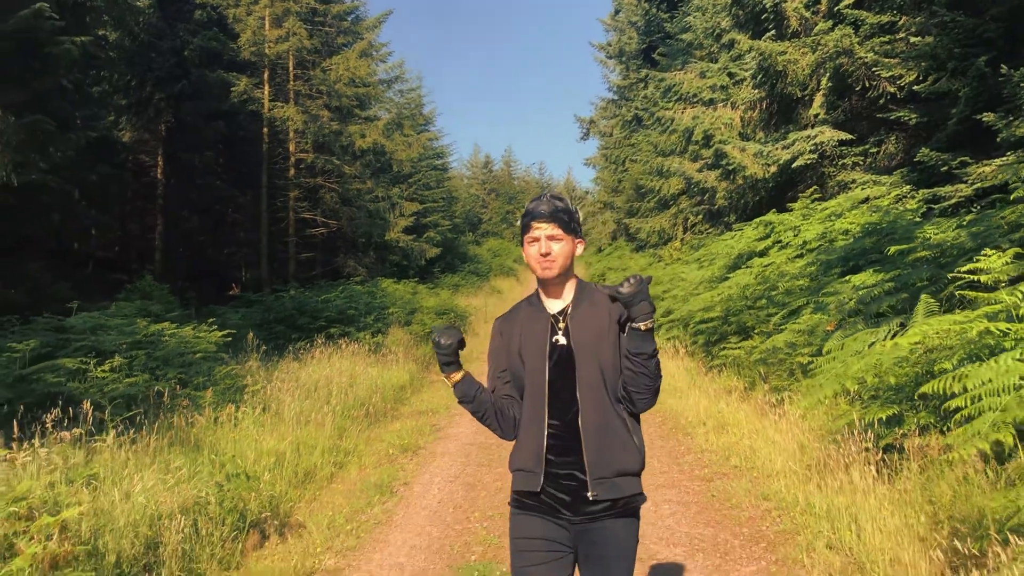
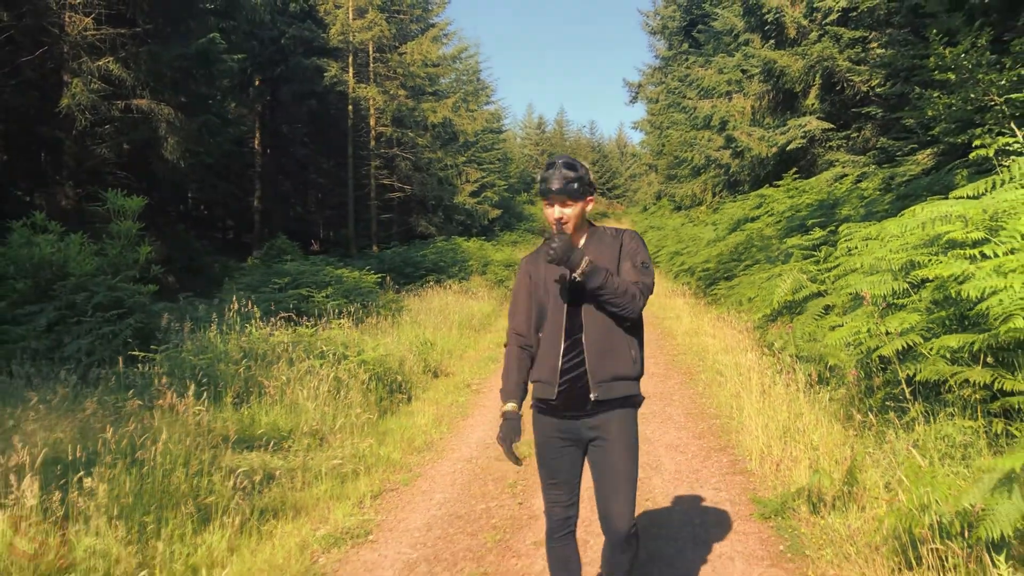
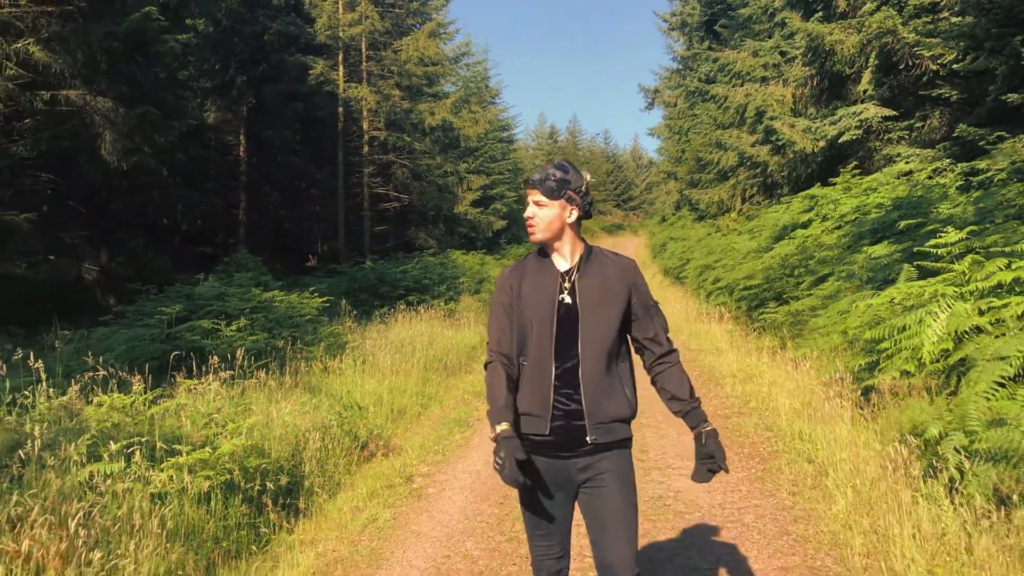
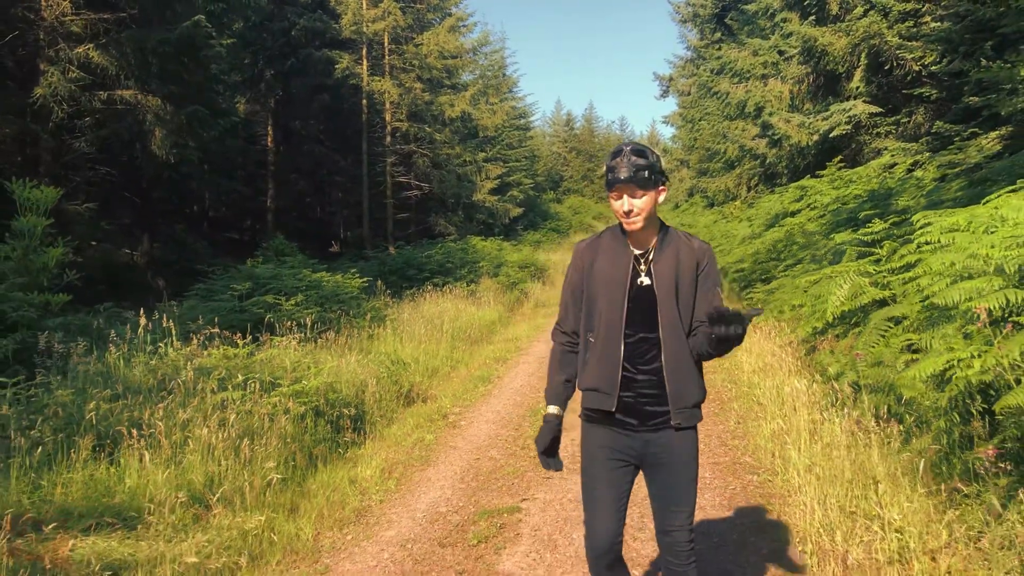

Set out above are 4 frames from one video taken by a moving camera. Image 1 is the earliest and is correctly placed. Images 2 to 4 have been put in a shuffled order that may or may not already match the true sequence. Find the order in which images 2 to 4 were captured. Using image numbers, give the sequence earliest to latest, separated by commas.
3, 4, 2
